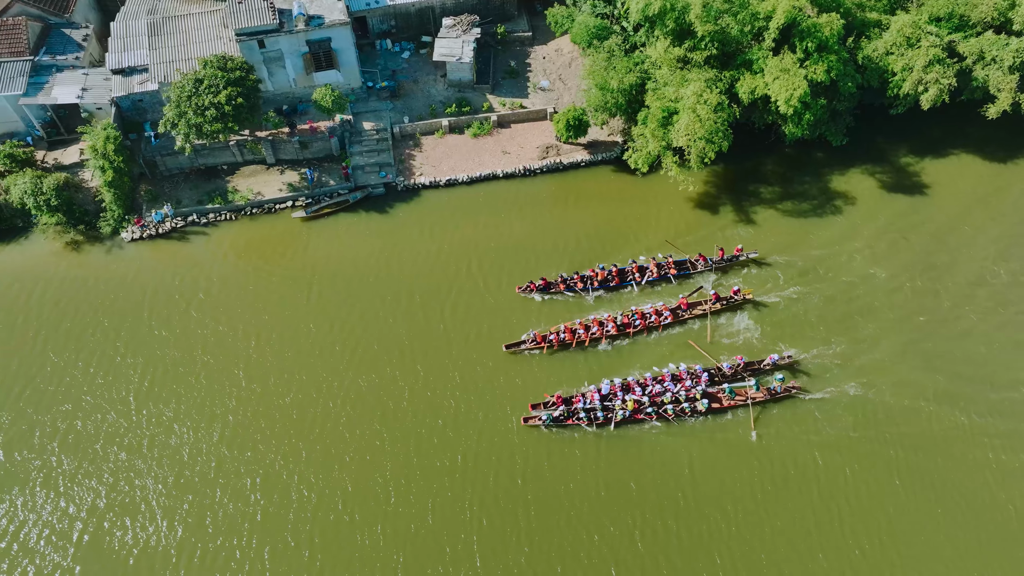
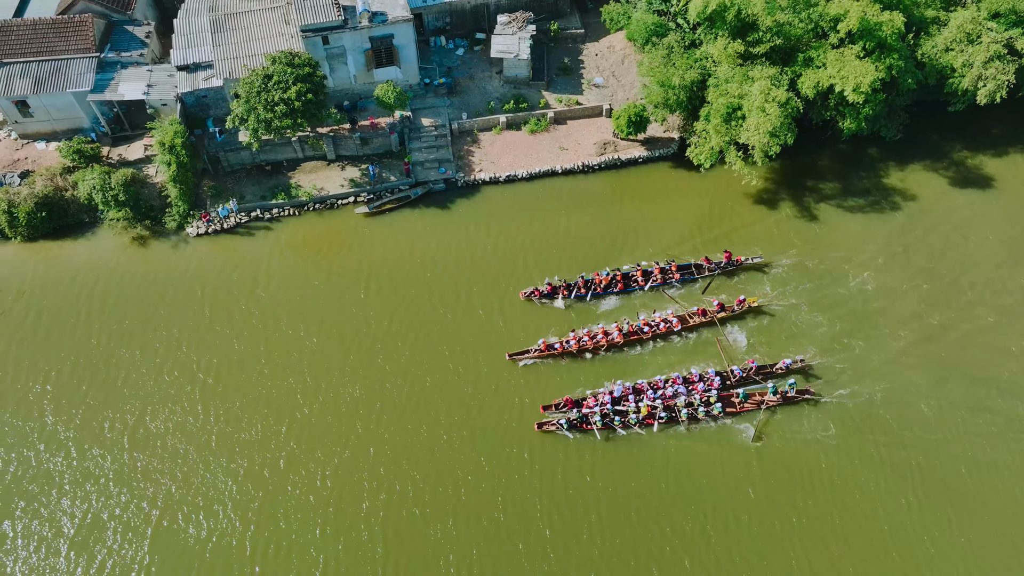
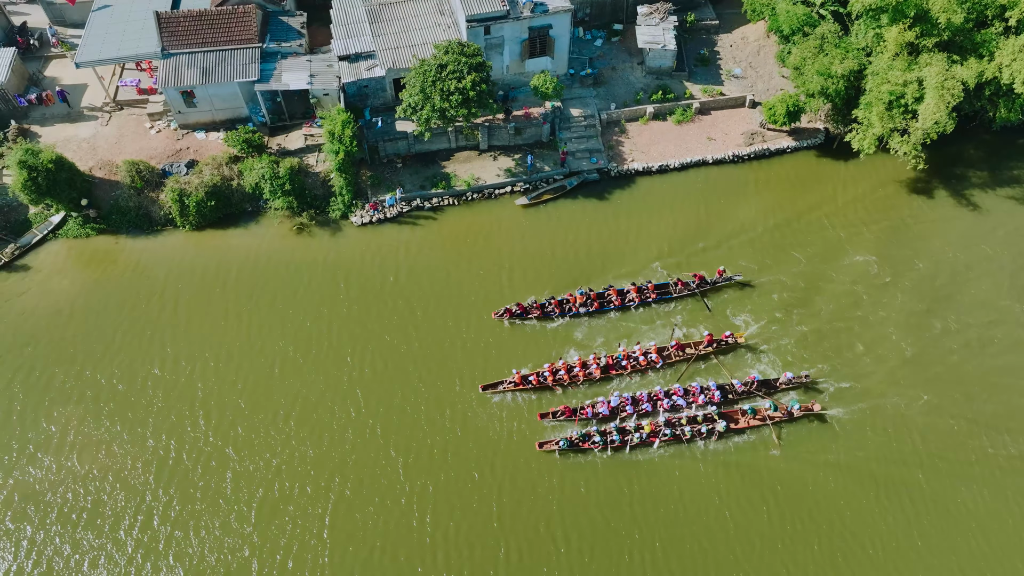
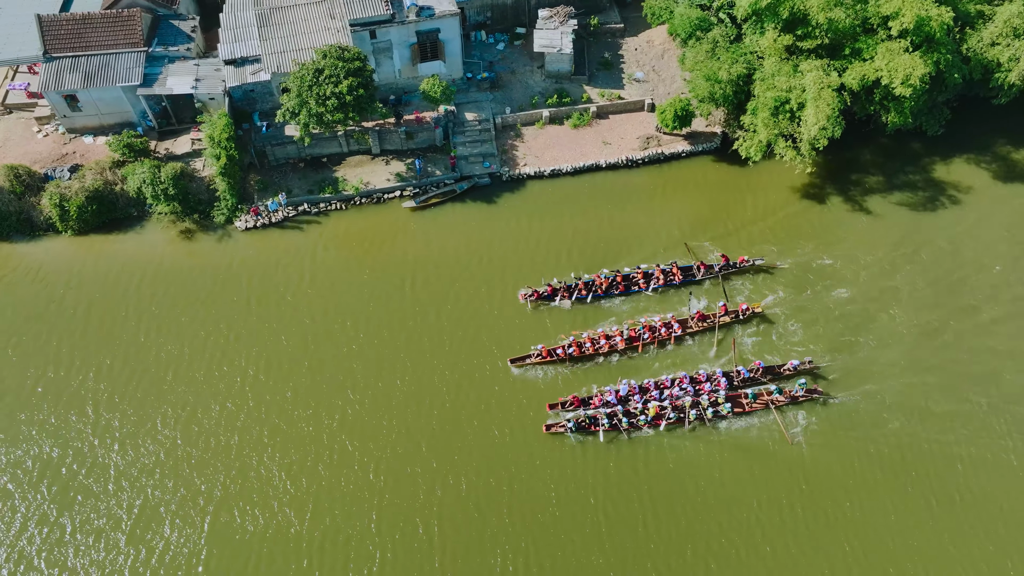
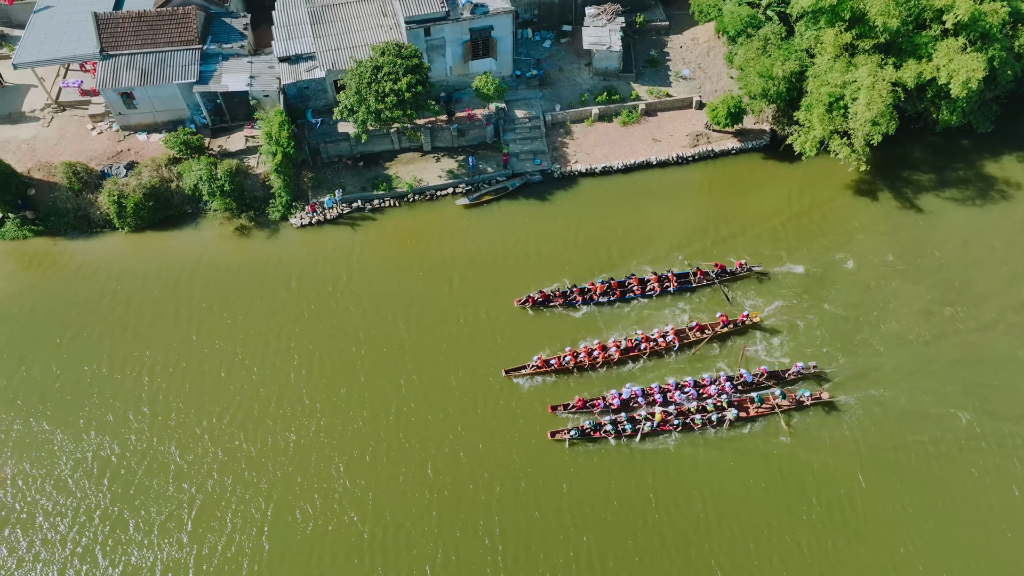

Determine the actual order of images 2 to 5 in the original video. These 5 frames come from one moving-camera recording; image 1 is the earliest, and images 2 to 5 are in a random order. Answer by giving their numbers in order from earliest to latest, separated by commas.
2, 4, 5, 3
